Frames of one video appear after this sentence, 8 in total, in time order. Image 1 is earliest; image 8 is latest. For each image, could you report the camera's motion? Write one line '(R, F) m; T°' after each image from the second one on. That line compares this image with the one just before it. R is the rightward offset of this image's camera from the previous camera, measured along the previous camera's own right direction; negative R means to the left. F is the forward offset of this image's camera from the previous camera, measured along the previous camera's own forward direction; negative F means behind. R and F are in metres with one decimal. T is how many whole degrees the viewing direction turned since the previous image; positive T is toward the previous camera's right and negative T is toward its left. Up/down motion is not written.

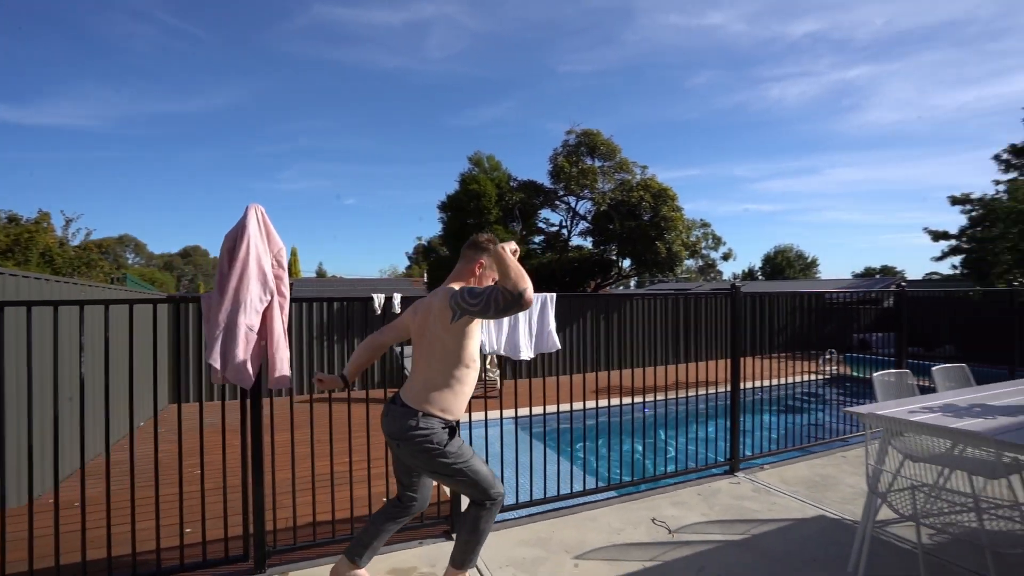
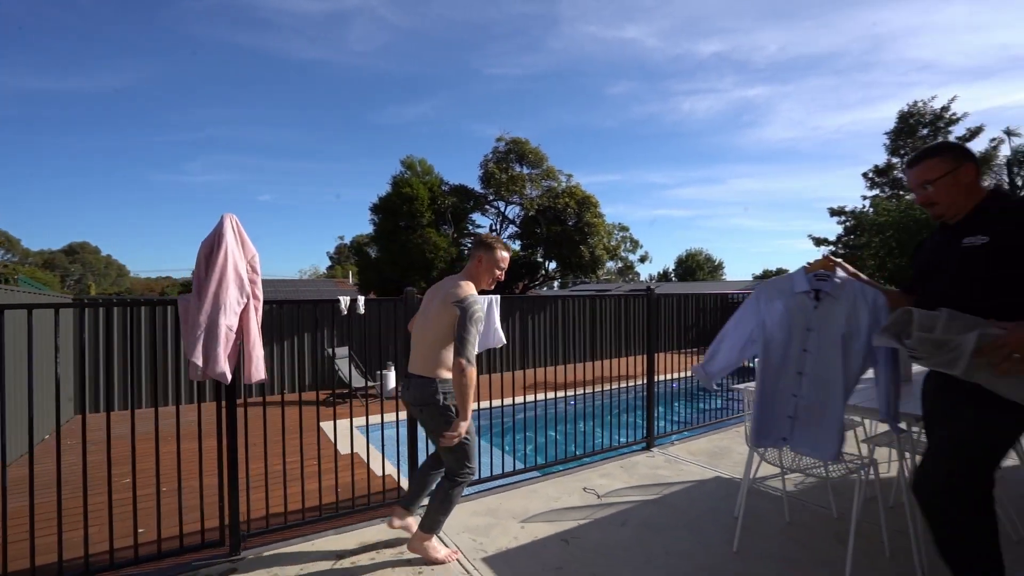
(-0.2, -0.4) m; +8°
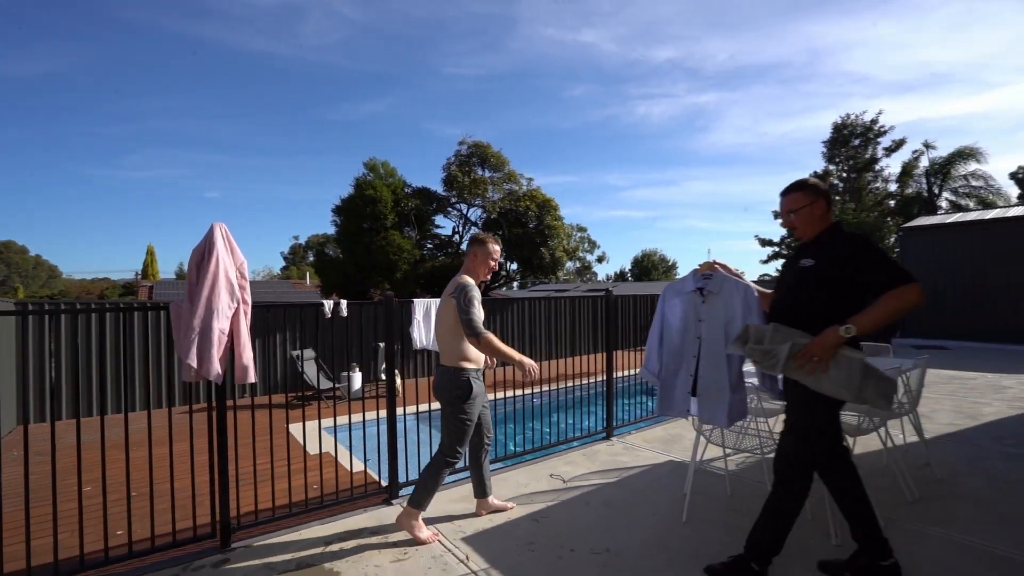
(-0.1, -0.3) m; +5°
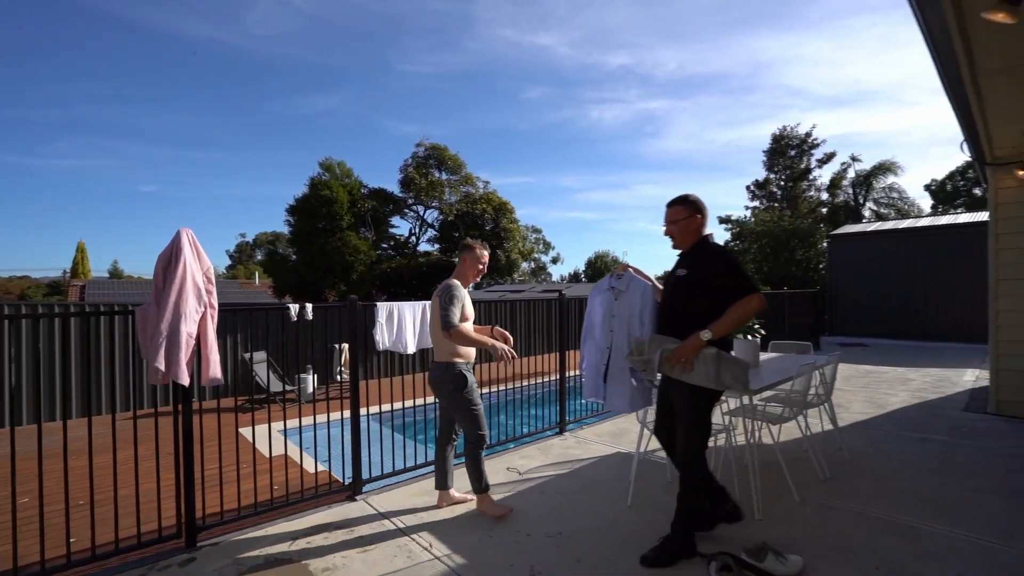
(0.0, -0.2) m; +5°
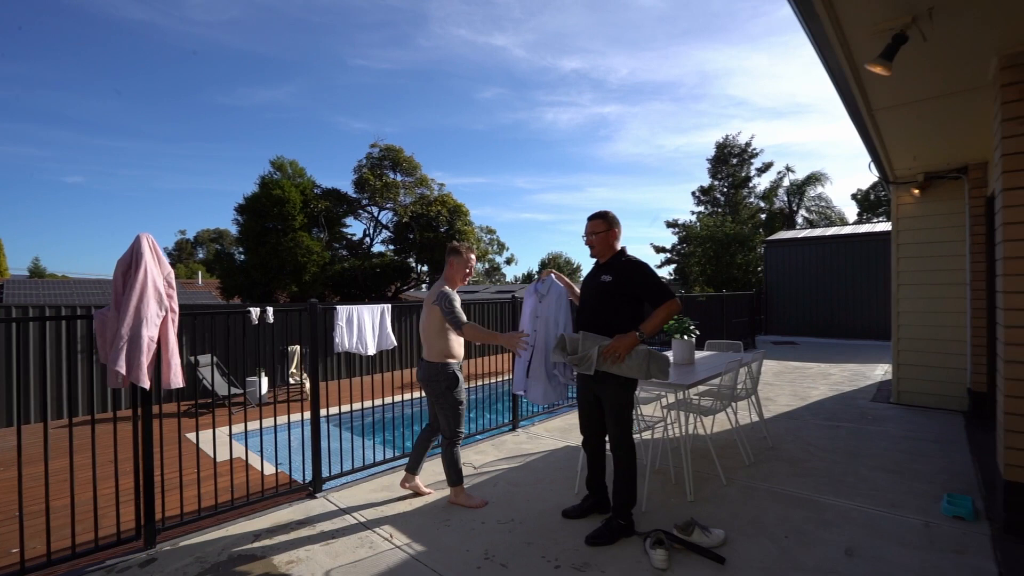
(0.0, -0.2) m; +5°
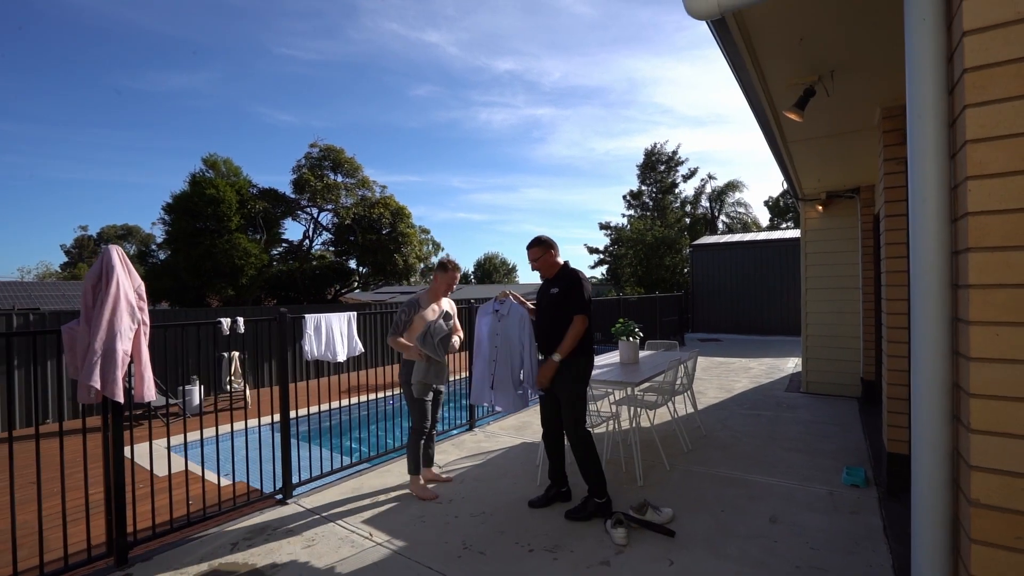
(-0.2, -0.3) m; +7°
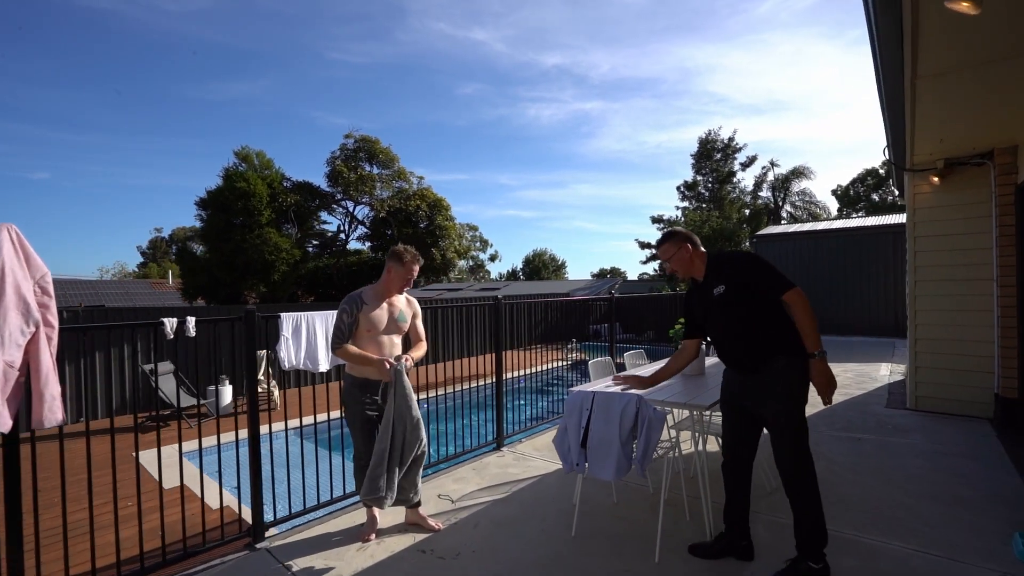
(+0.1, +0.9) m; -6°
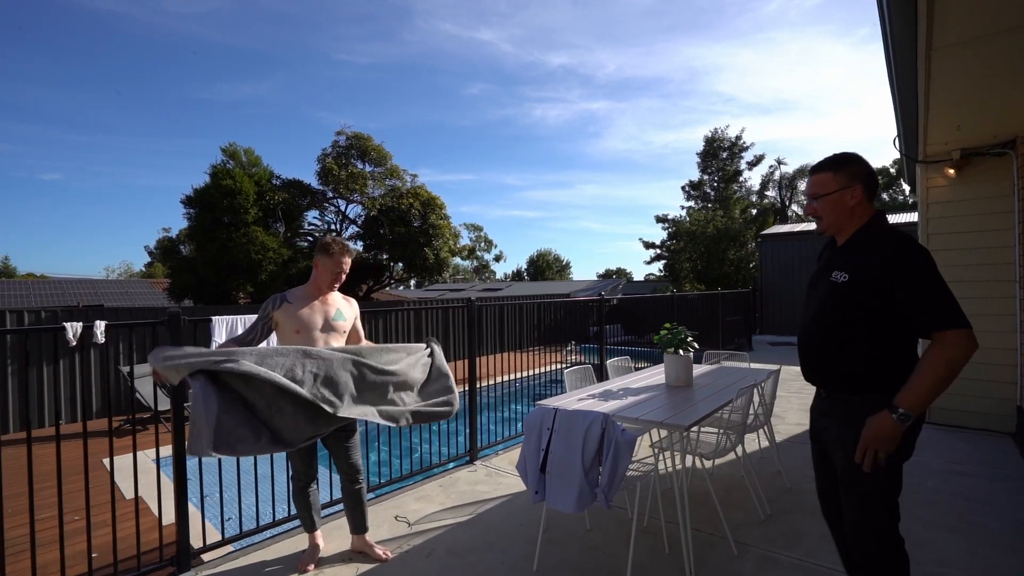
(+0.3, +0.4) m; -1°
